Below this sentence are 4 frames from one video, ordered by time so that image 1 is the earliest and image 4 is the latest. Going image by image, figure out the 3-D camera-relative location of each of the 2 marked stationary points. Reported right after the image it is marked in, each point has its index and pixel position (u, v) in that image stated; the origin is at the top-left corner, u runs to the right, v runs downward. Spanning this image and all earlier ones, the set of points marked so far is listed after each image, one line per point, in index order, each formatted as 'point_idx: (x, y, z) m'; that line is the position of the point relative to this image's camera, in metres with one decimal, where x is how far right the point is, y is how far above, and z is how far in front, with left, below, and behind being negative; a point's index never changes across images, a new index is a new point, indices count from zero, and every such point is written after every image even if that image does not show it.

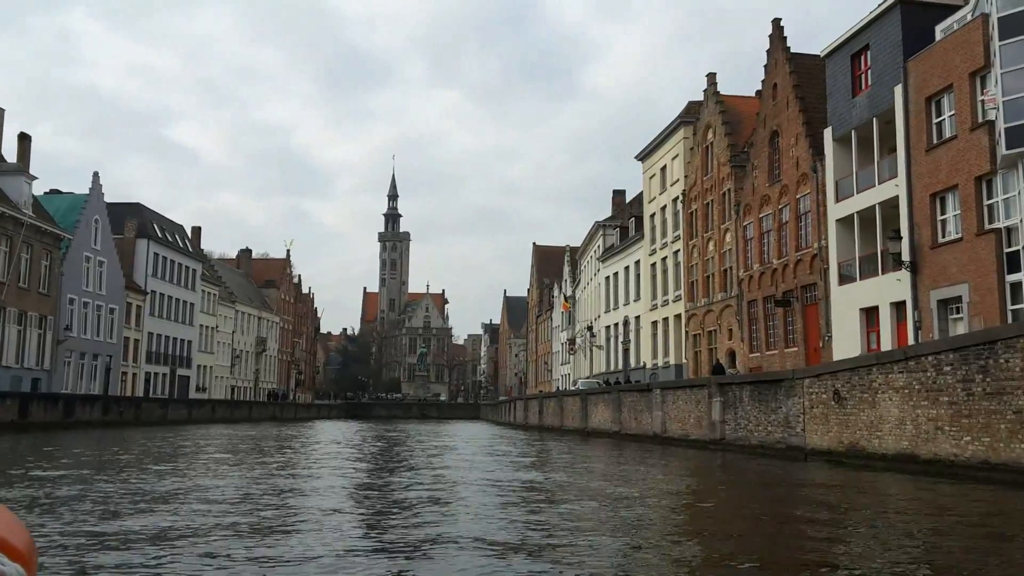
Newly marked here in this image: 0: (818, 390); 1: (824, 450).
0: (+6.1, -2.0, +18.7) m
1: (+6.1, -3.2, +18.4) m
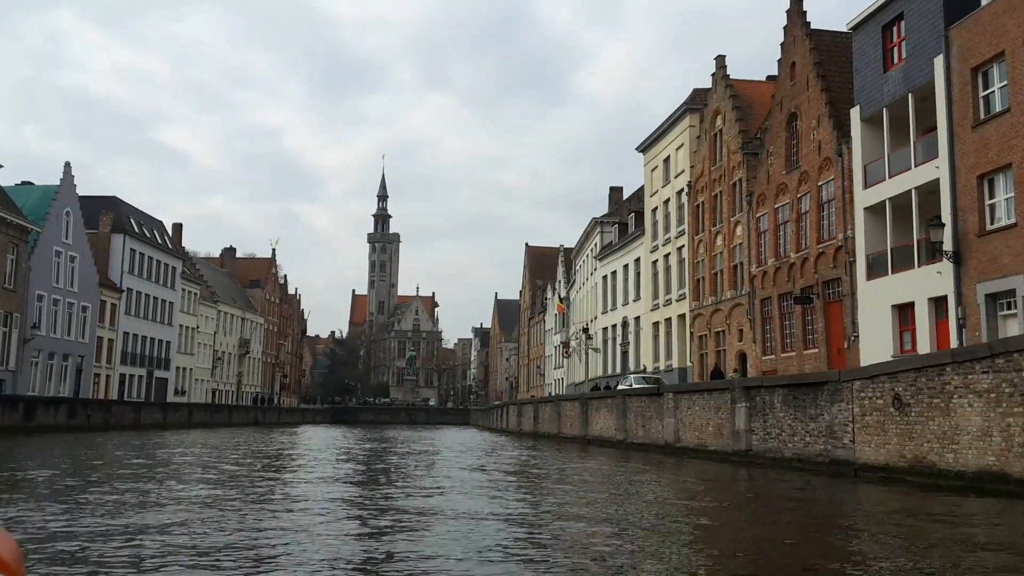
0: (+6.1, -1.8, +15.9) m
1: (+6.1, -2.9, +15.5) m
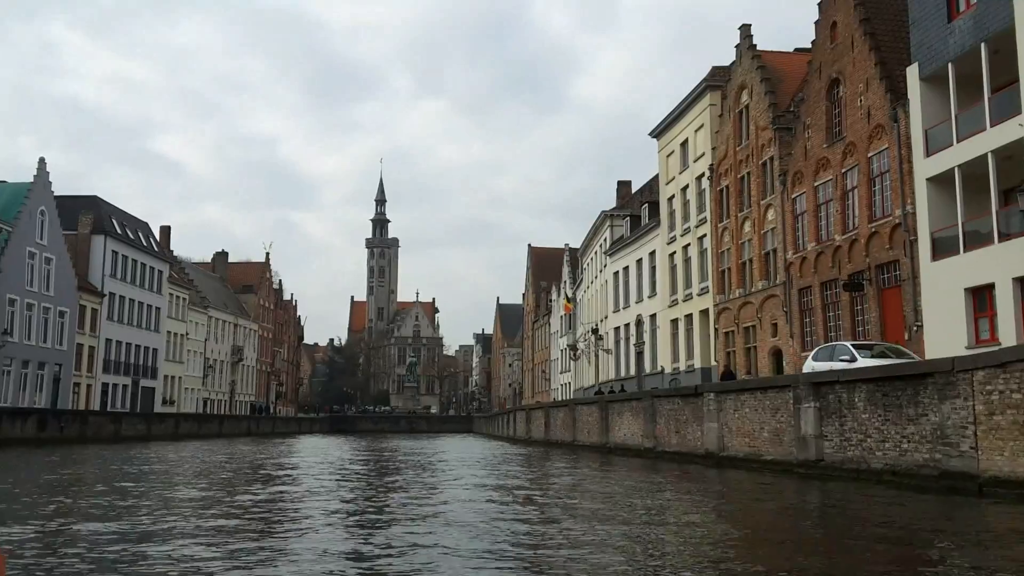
0: (+6.4, -1.3, +12.2) m
1: (+6.4, -2.4, +11.9) m
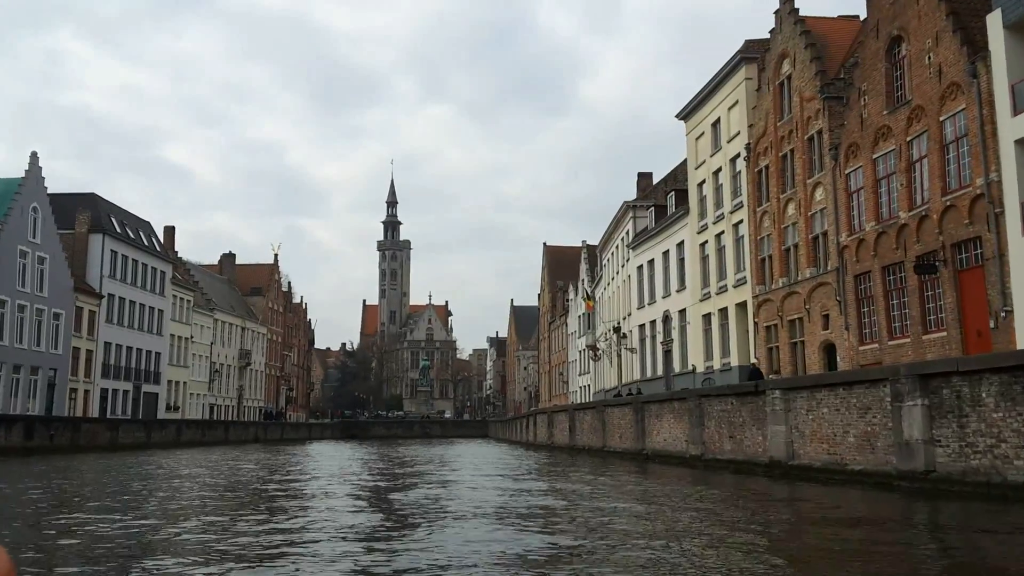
0: (+6.8, -0.8, +8.9) m
1: (+6.8, -1.9, +8.6) m
